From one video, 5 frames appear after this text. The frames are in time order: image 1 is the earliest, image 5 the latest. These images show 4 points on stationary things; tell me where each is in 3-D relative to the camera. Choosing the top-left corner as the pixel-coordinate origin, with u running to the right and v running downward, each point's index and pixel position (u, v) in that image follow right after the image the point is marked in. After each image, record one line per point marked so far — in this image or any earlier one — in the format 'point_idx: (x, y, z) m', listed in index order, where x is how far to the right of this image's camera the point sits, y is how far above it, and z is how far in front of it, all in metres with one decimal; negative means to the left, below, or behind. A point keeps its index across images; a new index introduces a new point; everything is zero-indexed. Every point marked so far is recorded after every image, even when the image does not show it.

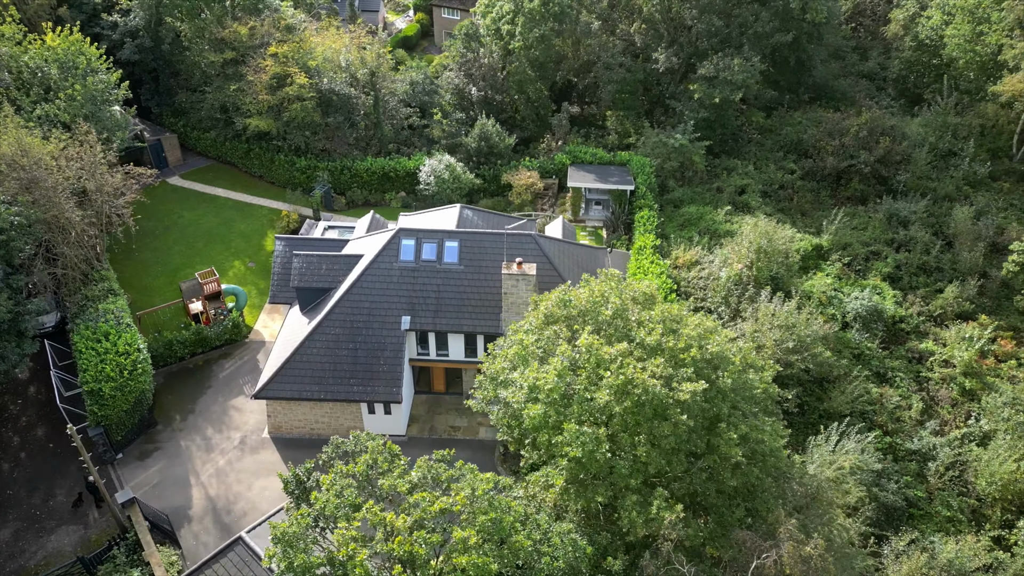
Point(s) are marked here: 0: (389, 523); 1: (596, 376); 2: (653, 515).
0: (-1.9, -3.8, +12.1) m
1: (+1.7, -1.7, +14.4) m
2: (+2.6, -3.9, +12.9) m
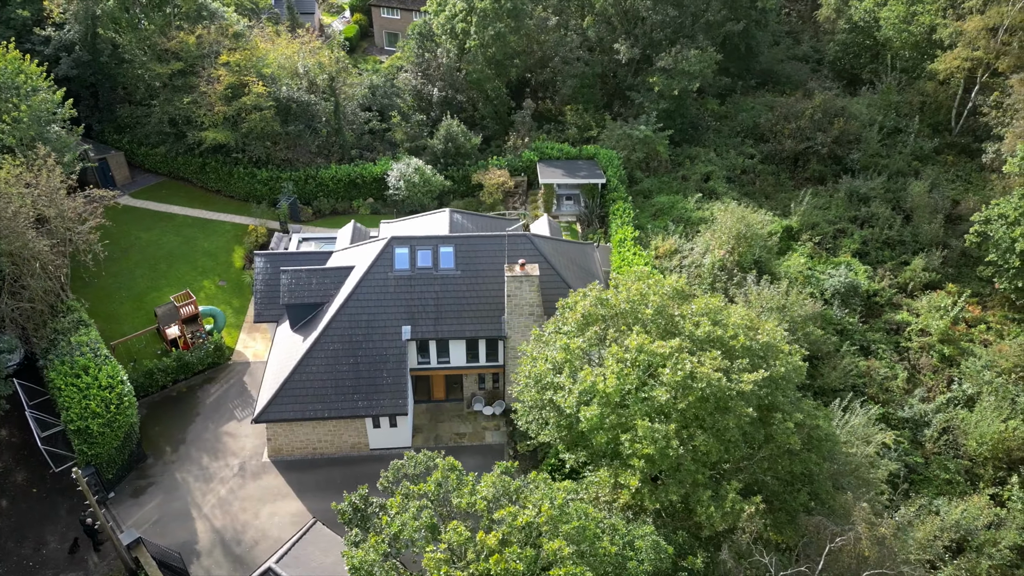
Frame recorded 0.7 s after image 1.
0: (-0.5, -4.0, +11.9) m
1: (+2.7, -1.7, +14.4) m
2: (+3.9, -3.9, +13.1) m
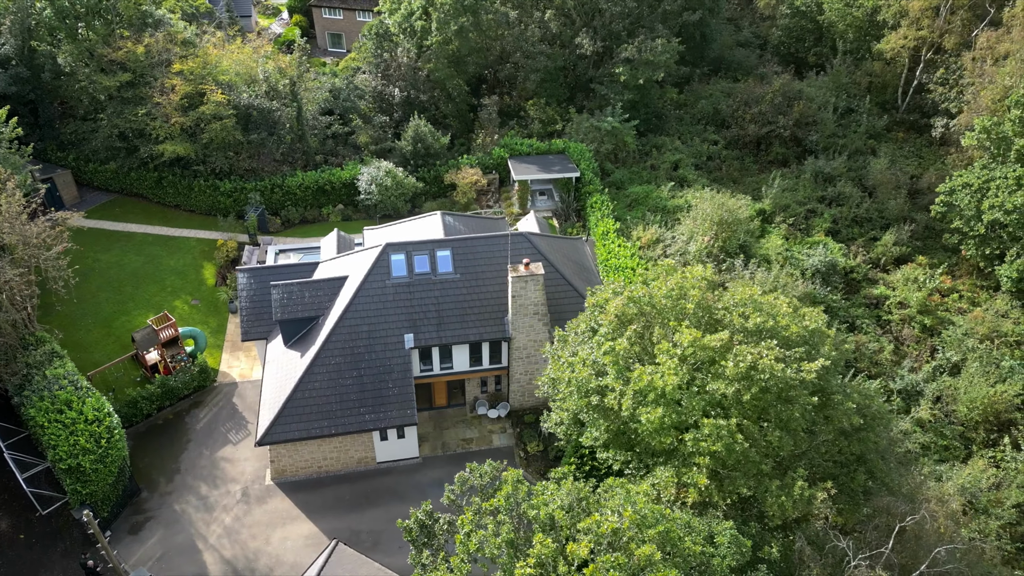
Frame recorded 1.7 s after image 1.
0: (+0.9, -4.1, +11.6) m
1: (+3.7, -1.6, +14.4) m
2: (+5.1, -3.7, +13.2) m
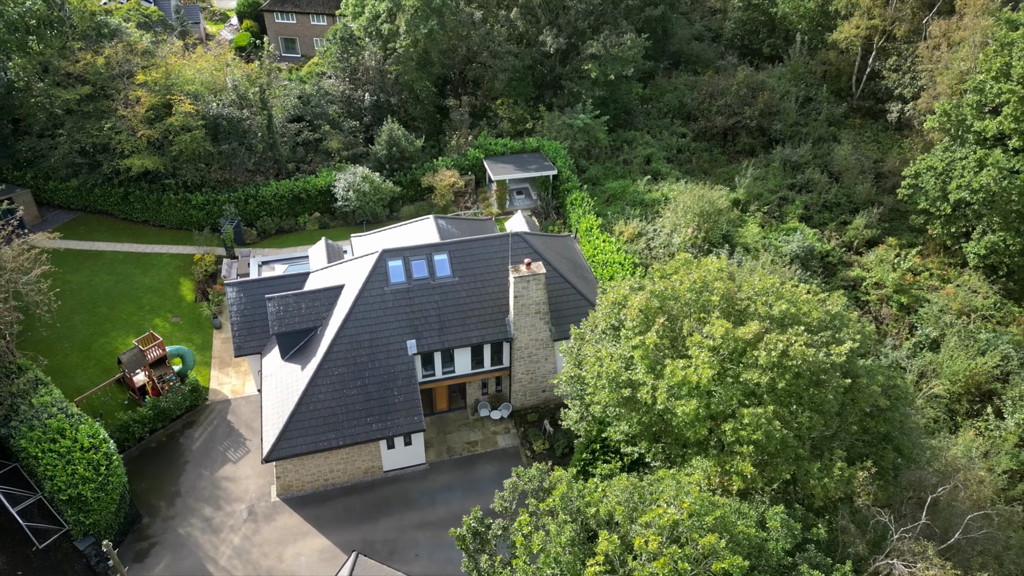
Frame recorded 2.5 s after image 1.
0: (+1.9, -4.1, +11.8) m
1: (+4.5, -1.4, +14.8) m
2: (+6.1, -3.4, +13.6) m
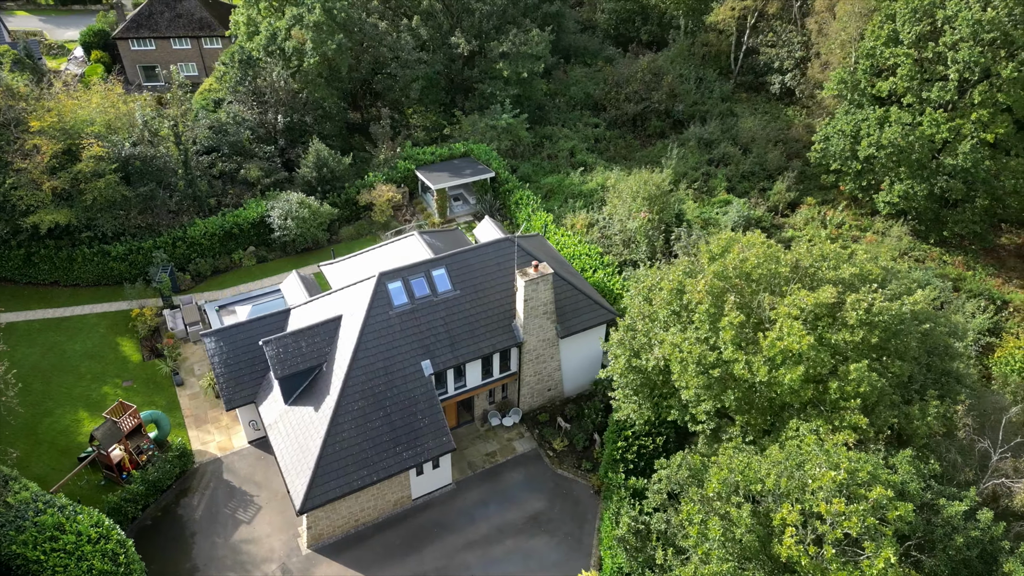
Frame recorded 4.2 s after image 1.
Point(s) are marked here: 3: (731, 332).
0: (+5.0, -3.7, +12.4) m
1: (+6.5, -0.7, +15.8) m
2: (+8.6, -2.5, +15.0) m
3: (+4.7, -0.9, +16.2) m
